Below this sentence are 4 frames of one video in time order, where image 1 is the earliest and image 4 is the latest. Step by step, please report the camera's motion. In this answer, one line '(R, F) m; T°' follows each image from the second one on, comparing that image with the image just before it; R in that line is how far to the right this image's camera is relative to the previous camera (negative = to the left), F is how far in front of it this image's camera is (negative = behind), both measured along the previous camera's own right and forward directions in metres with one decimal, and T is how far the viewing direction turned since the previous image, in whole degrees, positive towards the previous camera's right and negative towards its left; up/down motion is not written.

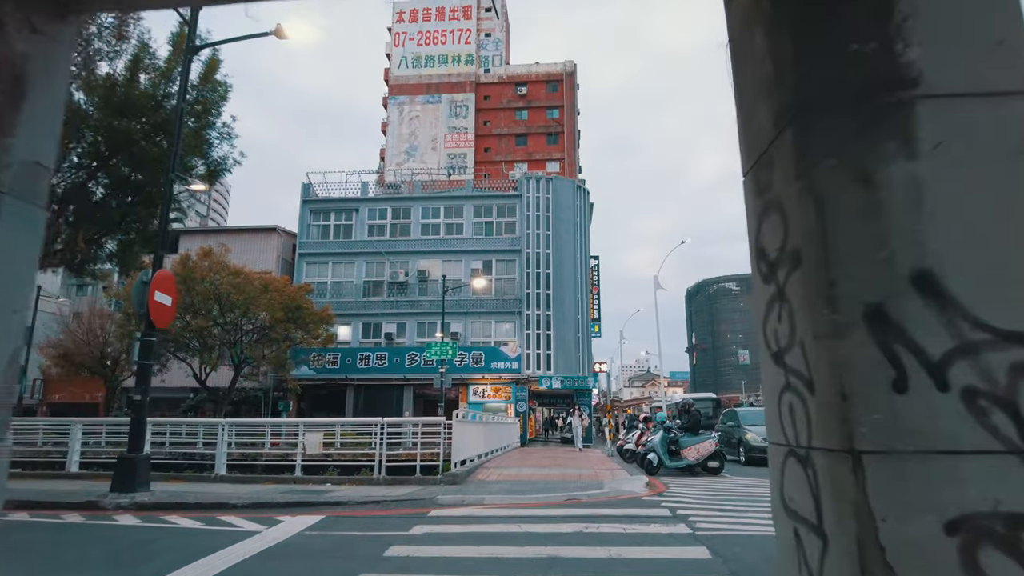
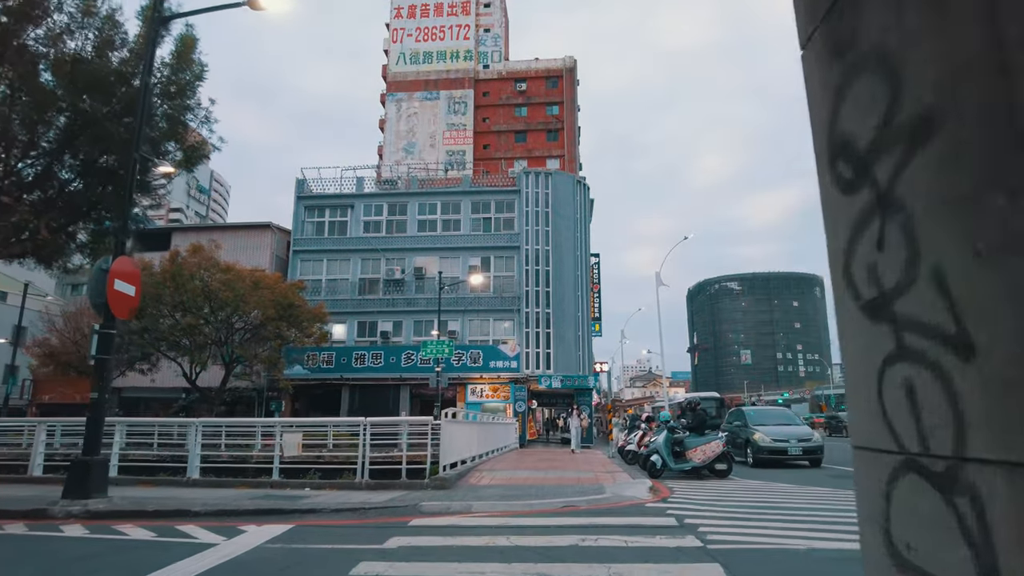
(+0.1, +0.7) m; 0°
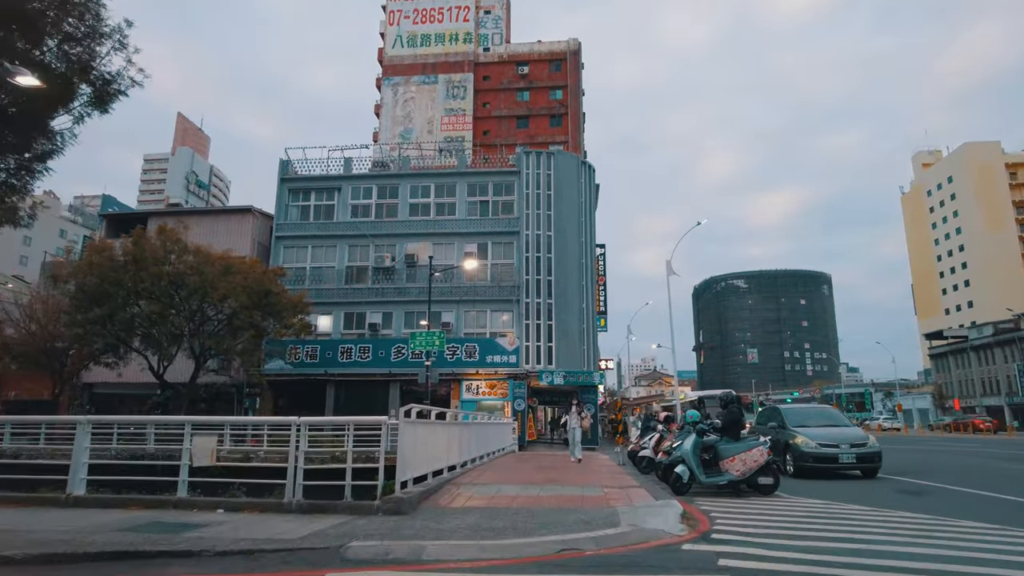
(+0.3, +2.5) m; 0°
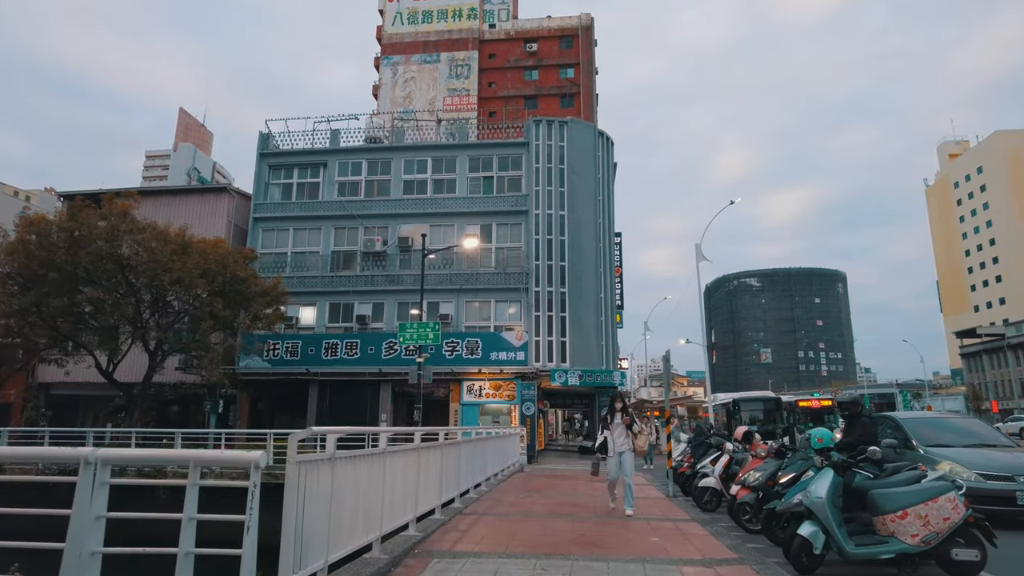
(0.0, +3.8) m; -1°
